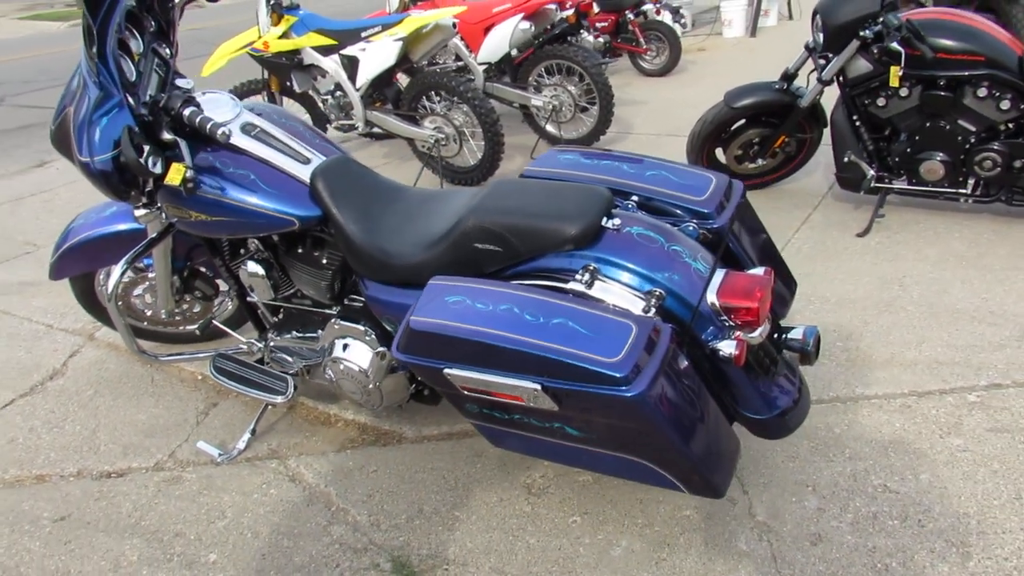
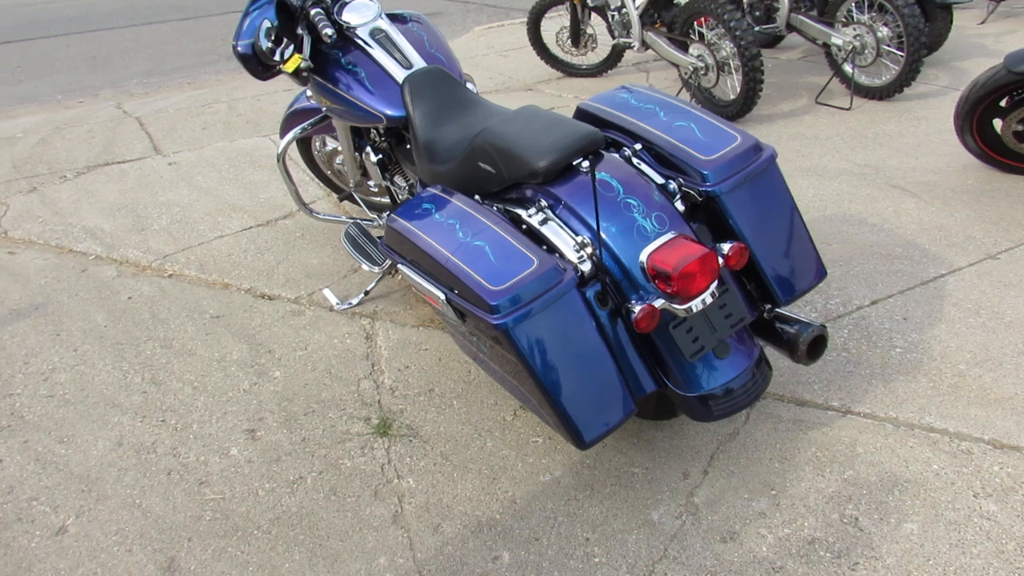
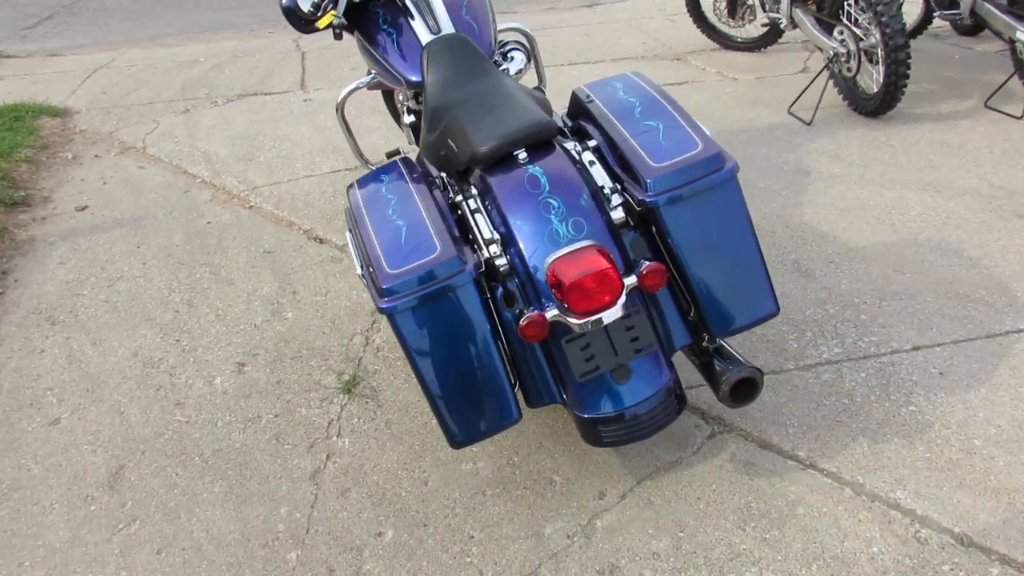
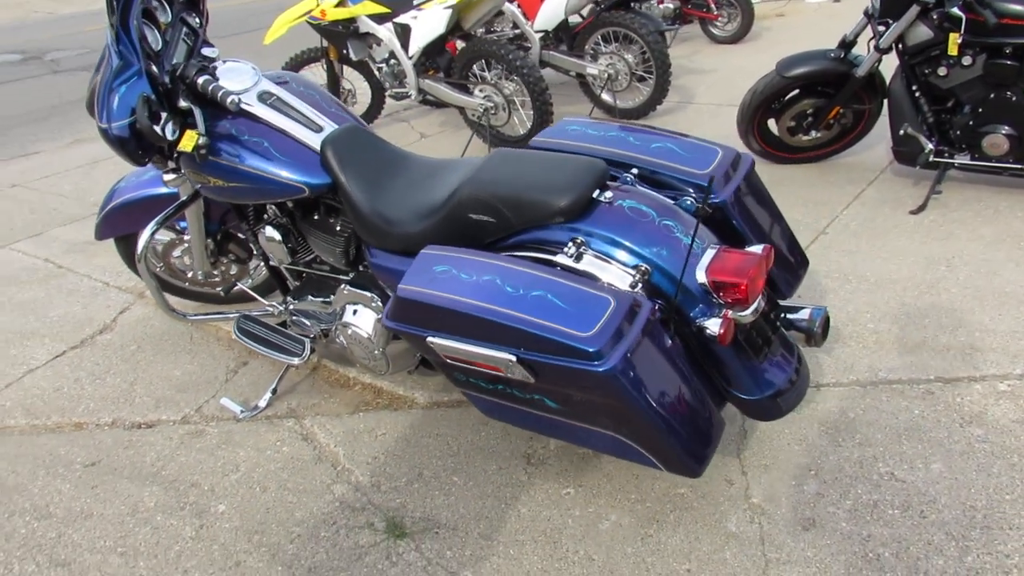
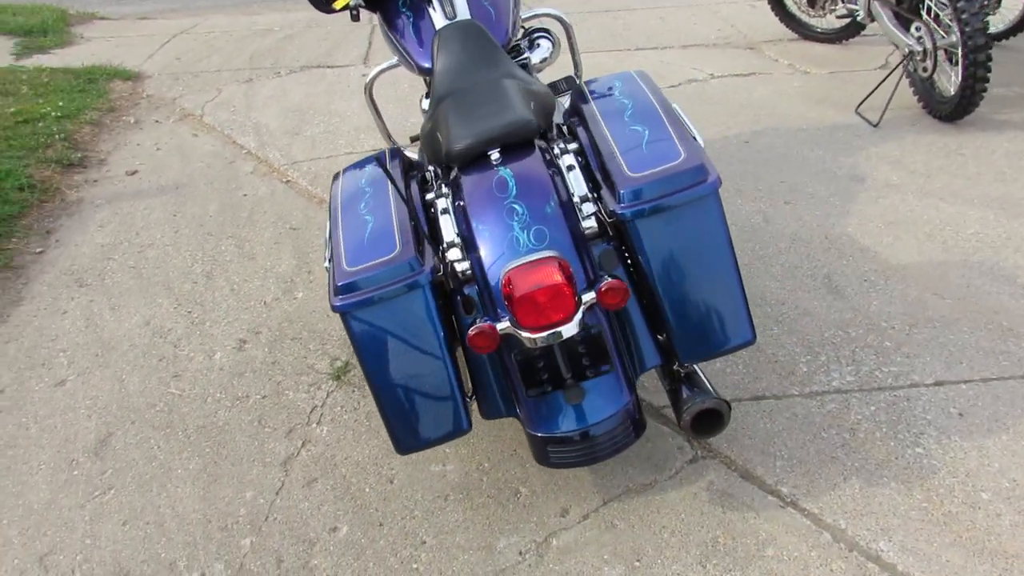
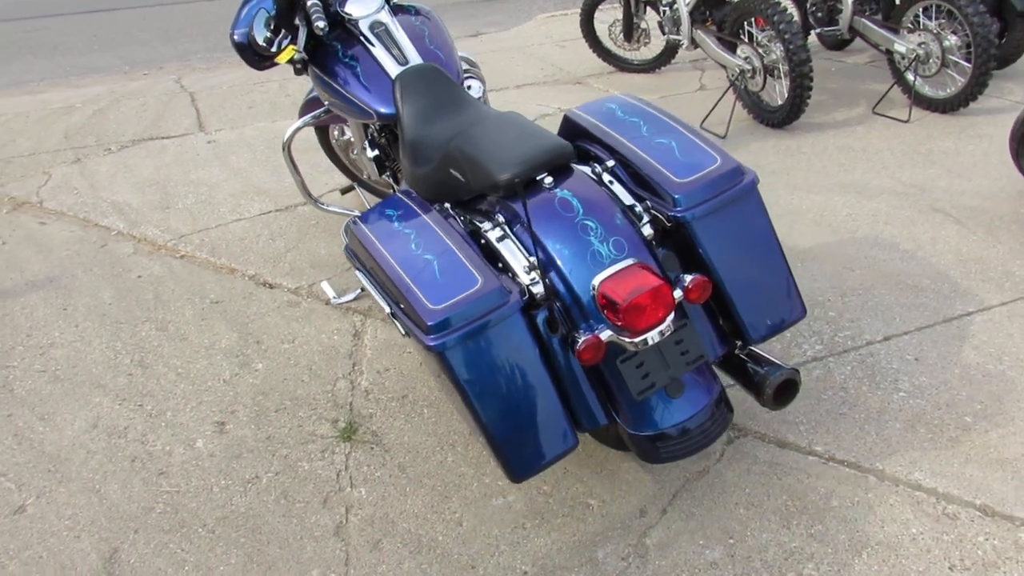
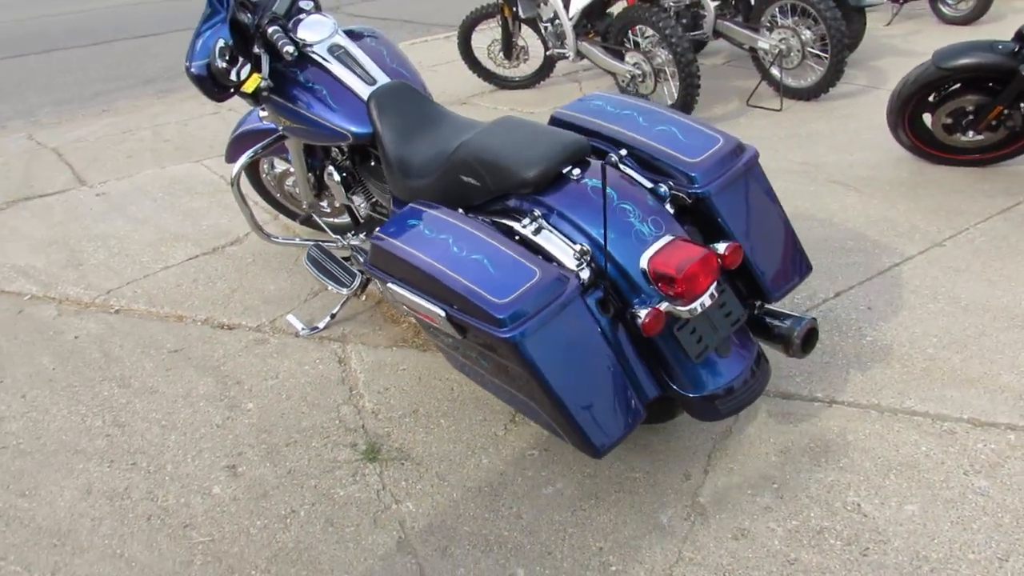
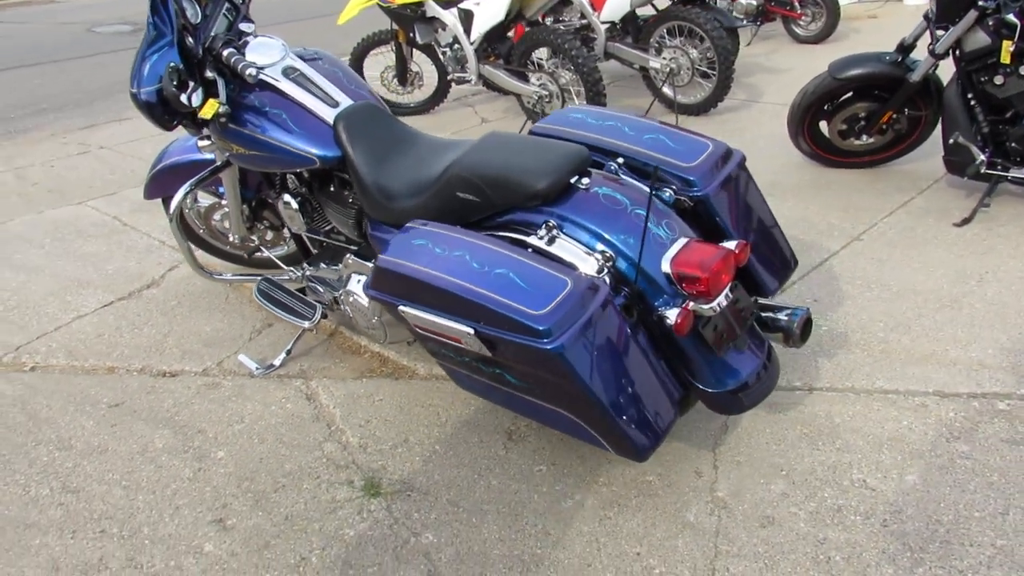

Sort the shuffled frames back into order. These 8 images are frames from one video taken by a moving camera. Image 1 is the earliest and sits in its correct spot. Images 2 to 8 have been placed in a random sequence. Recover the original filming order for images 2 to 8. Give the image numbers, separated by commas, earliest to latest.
4, 8, 7, 2, 6, 3, 5
